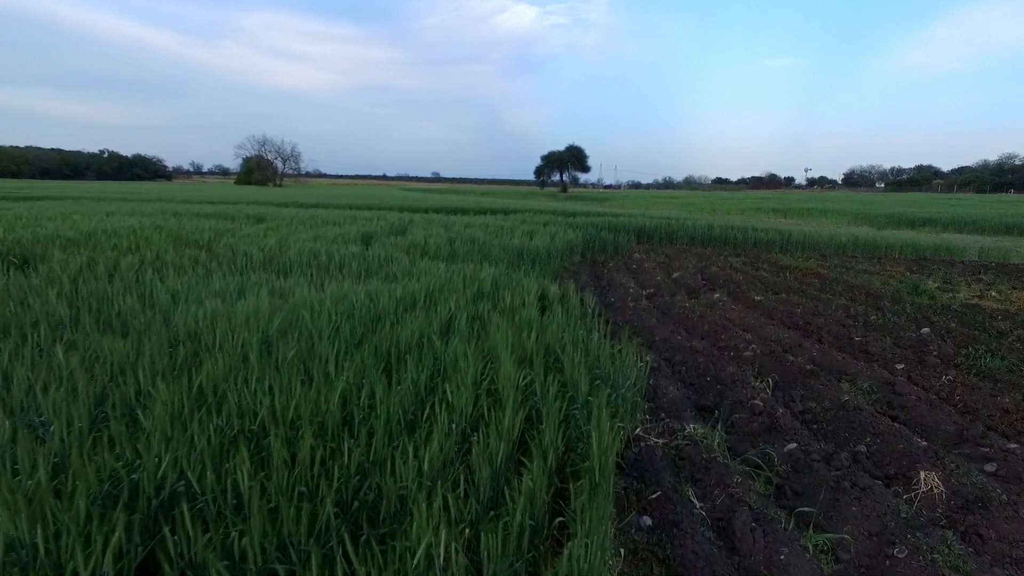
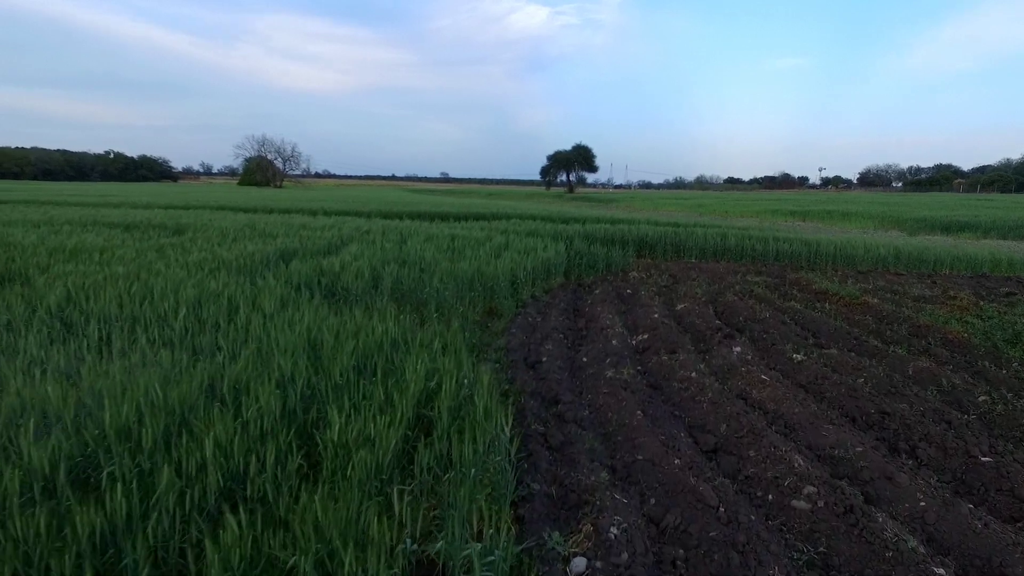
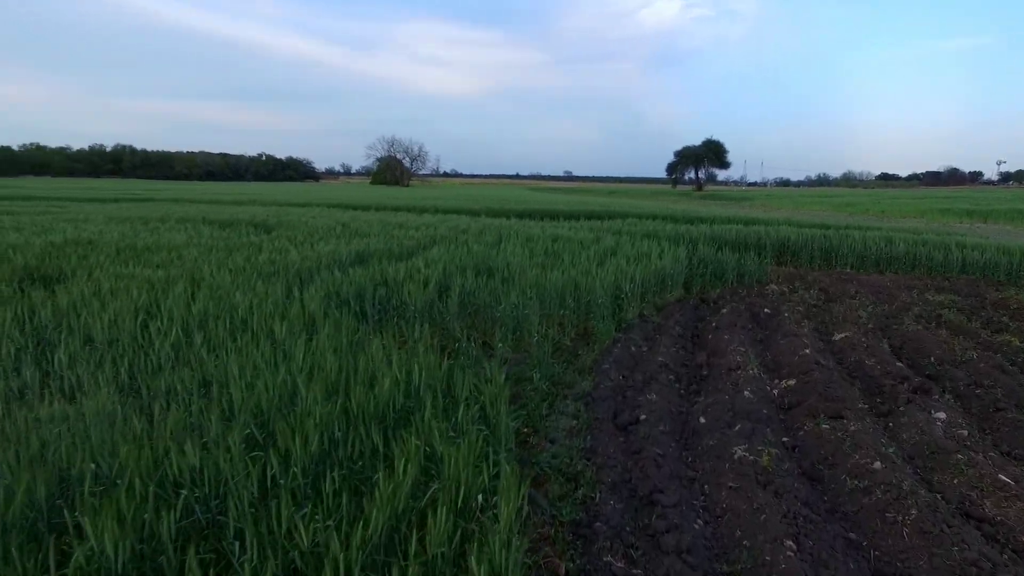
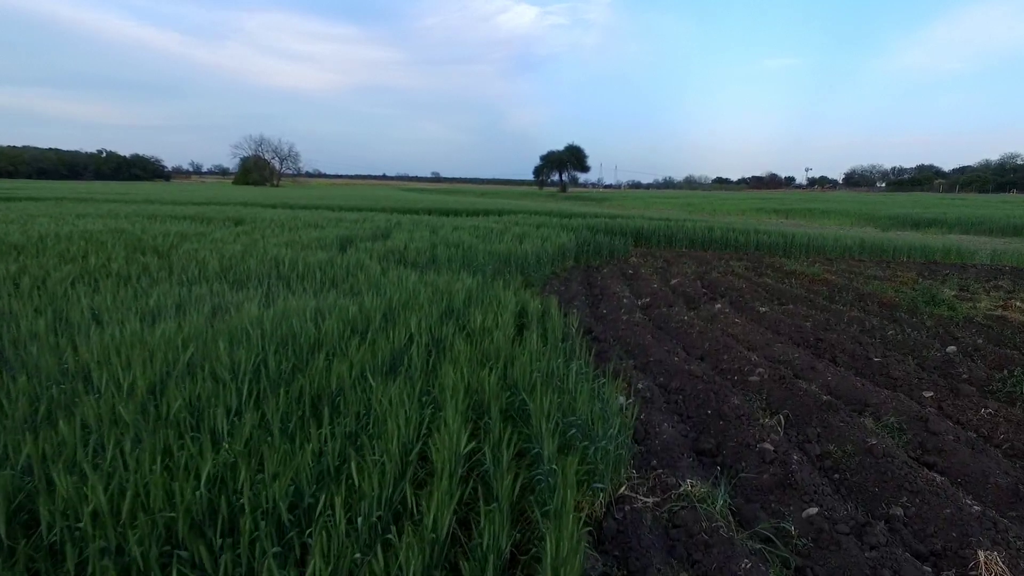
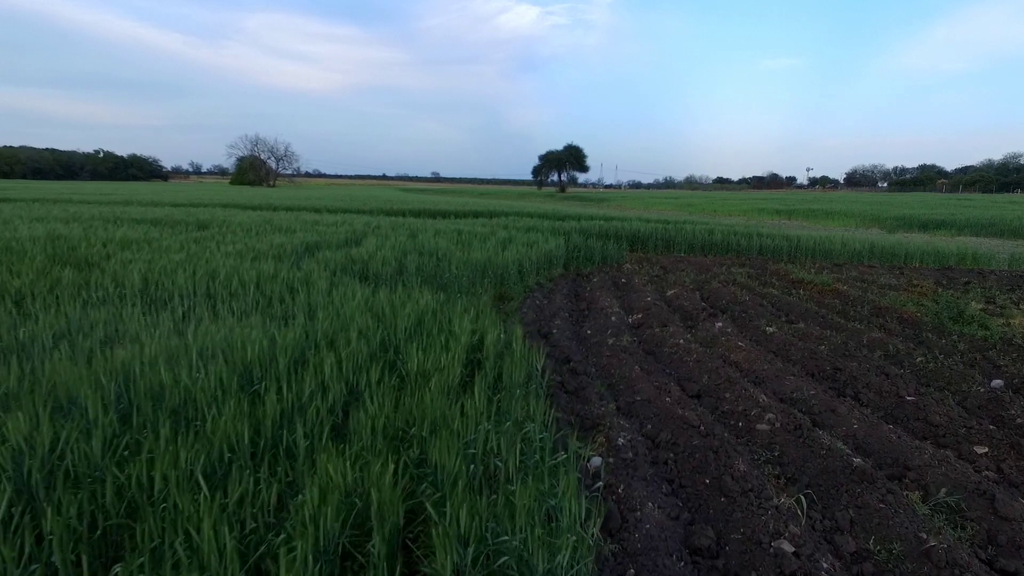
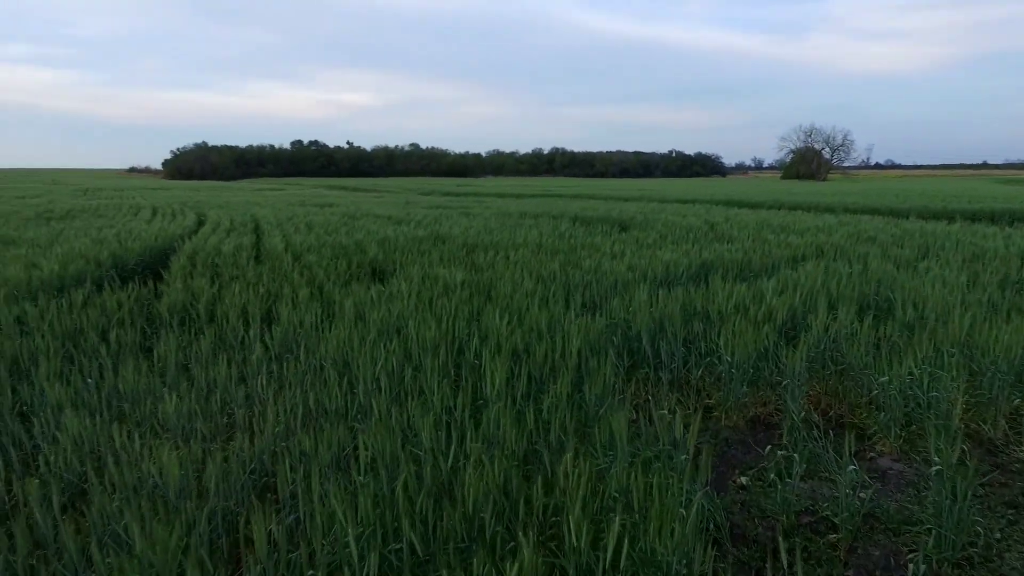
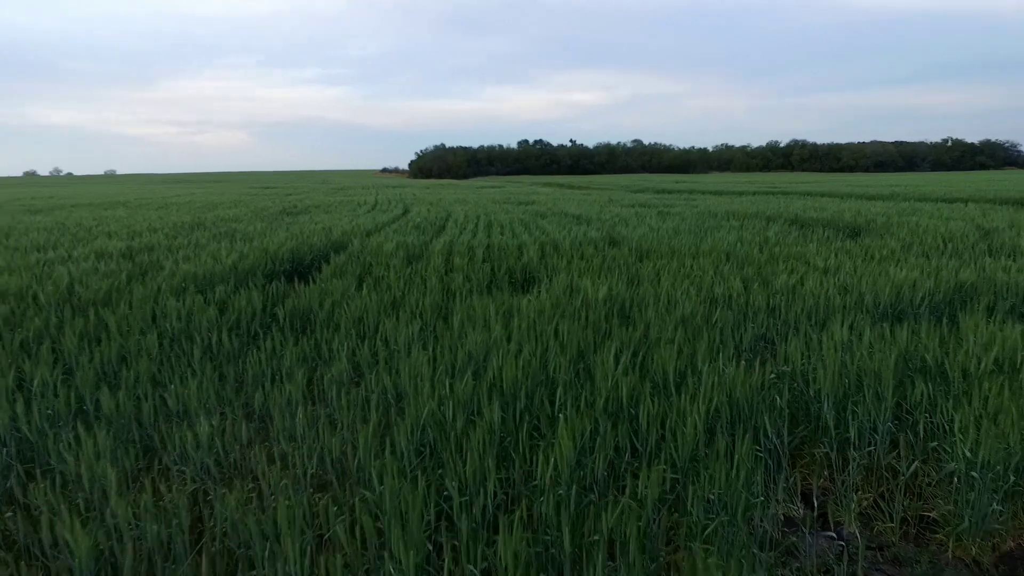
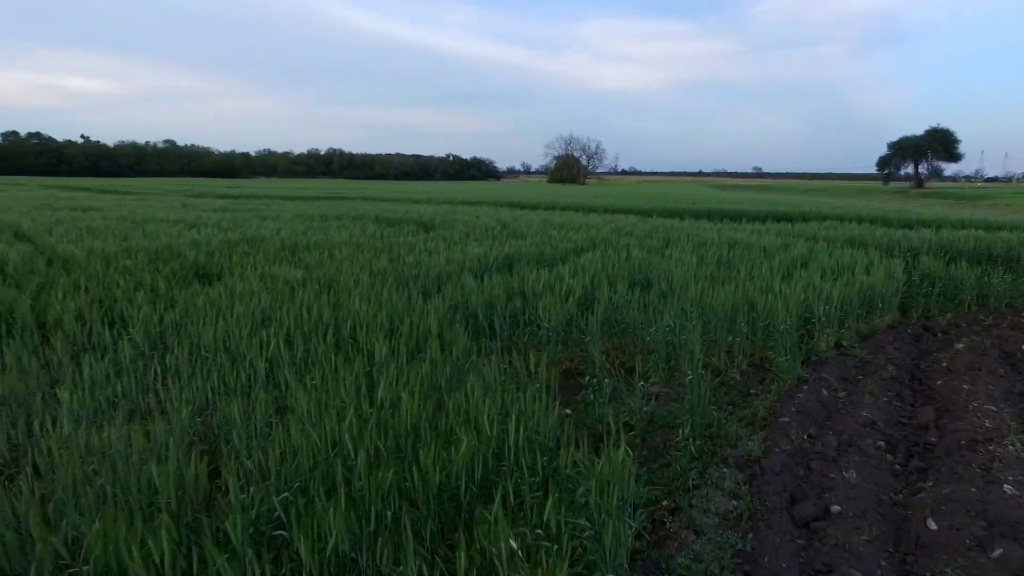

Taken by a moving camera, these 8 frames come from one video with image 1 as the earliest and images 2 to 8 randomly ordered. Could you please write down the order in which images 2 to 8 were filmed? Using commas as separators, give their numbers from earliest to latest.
4, 5, 2, 3, 8, 6, 7
